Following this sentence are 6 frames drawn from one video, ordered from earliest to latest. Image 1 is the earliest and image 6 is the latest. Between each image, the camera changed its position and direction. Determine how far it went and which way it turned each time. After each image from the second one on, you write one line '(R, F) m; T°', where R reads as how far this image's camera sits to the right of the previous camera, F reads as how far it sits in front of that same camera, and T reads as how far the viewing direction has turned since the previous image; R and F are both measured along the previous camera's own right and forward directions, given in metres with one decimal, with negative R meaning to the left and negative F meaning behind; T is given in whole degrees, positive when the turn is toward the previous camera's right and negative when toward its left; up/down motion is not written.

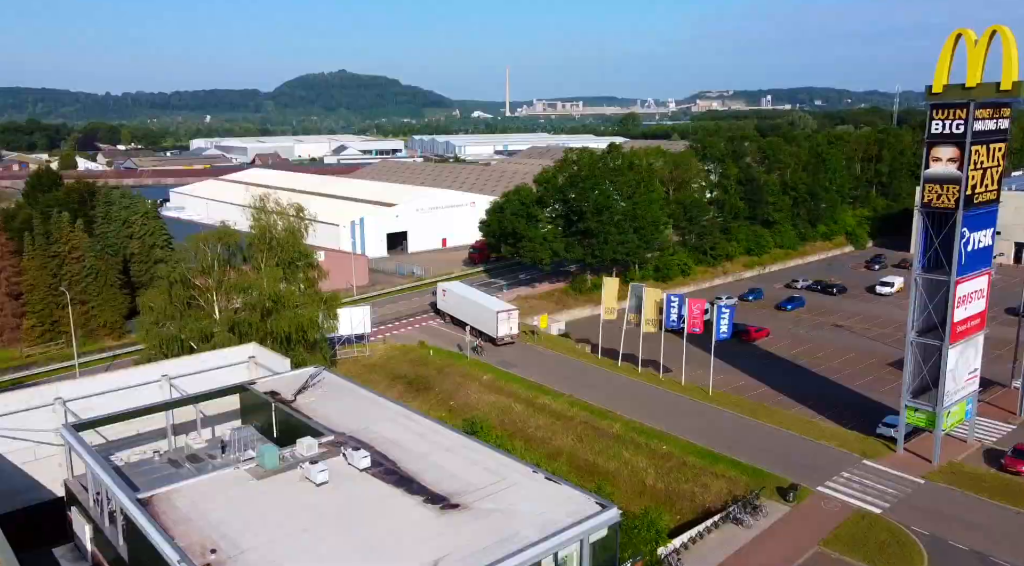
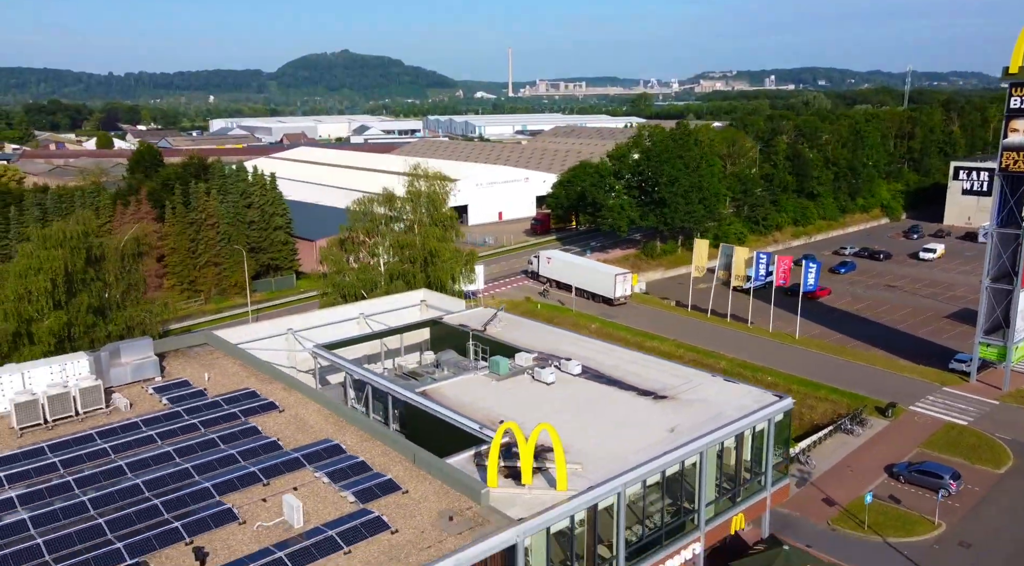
(-5.9, -5.3) m; 0°
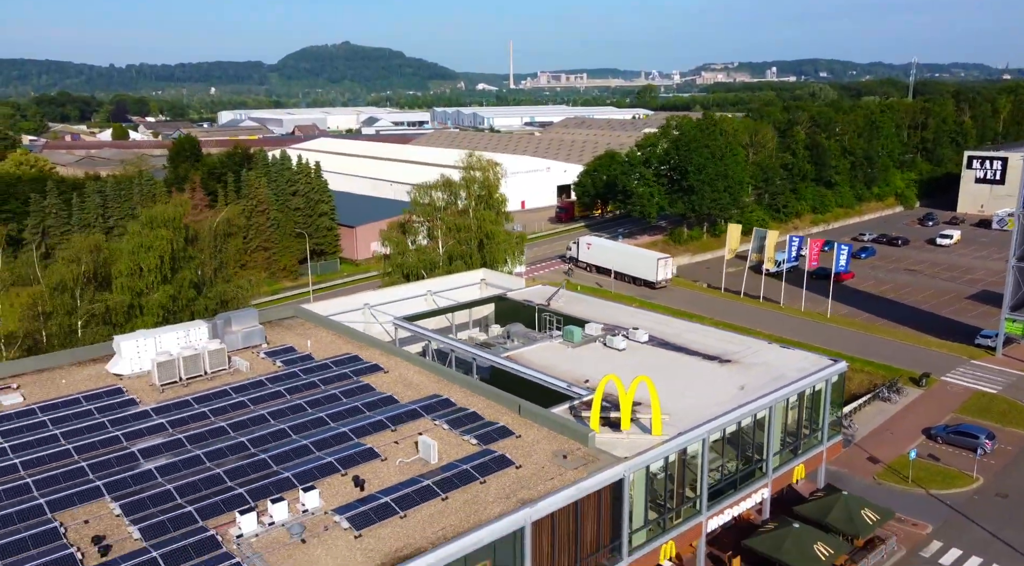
(-2.6, -2.3) m; 0°
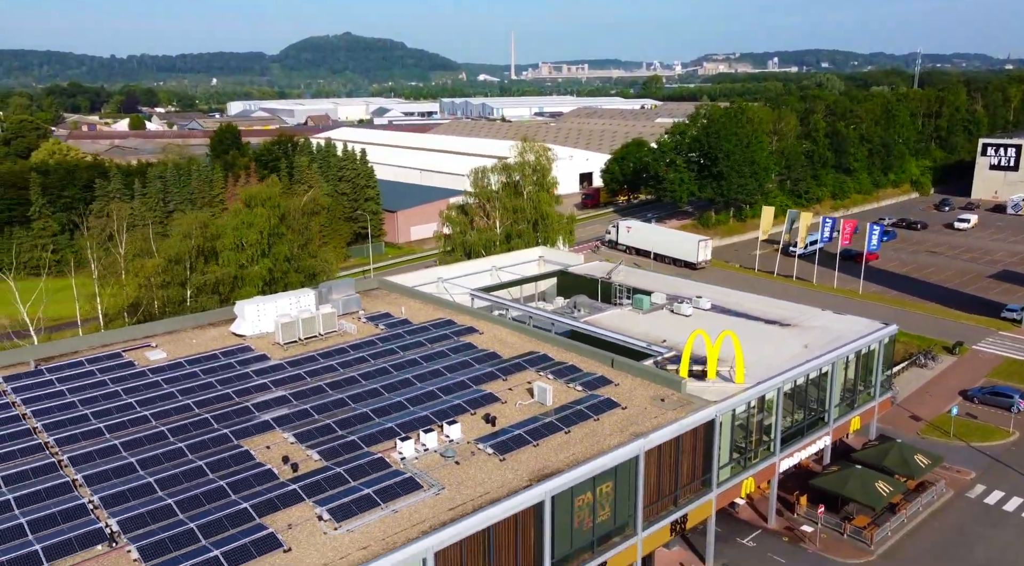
(-2.8, -2.5) m; 0°
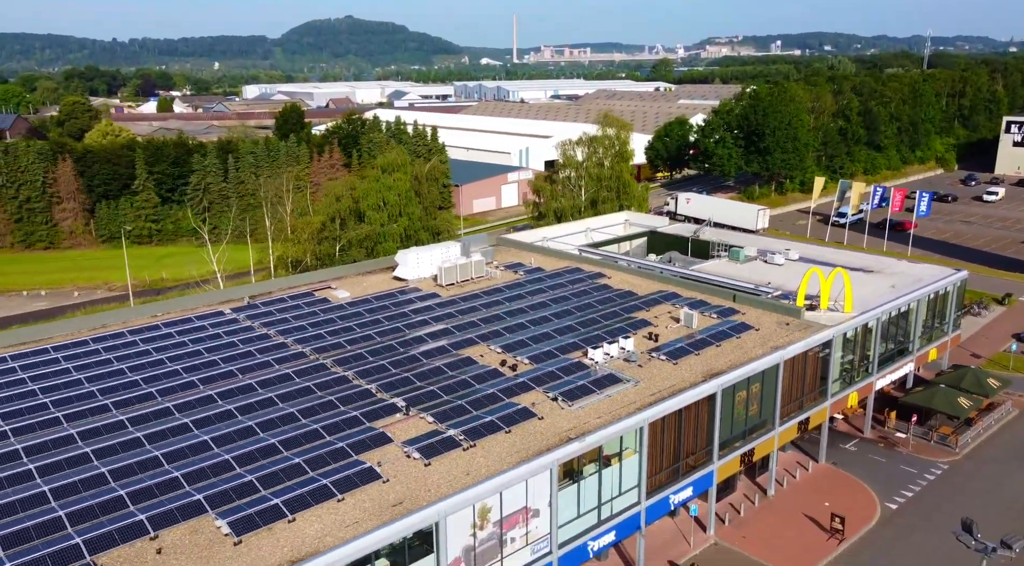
(-4.8, -4.3) m; 0°
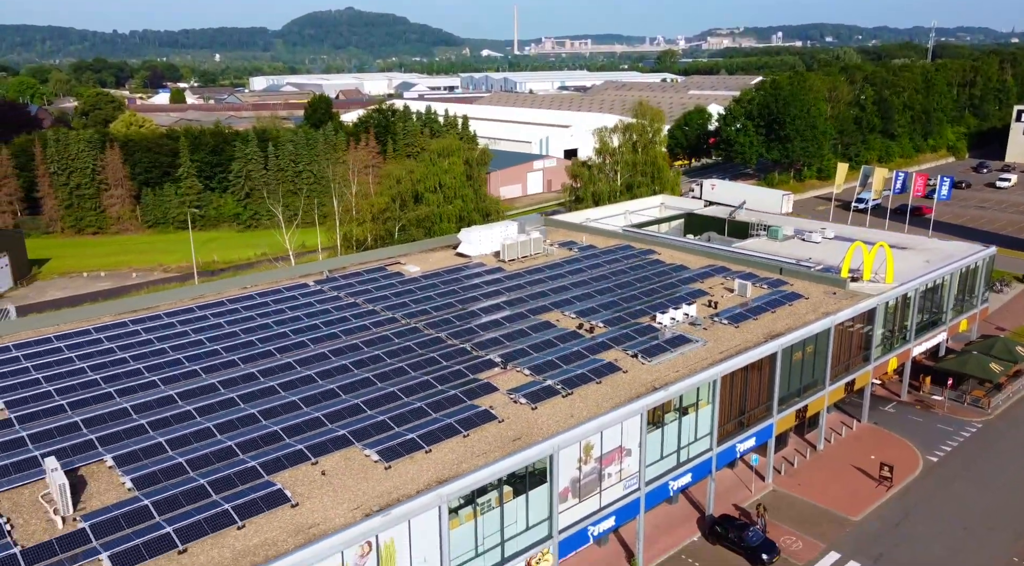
(-2.3, -2.0) m; 0°
